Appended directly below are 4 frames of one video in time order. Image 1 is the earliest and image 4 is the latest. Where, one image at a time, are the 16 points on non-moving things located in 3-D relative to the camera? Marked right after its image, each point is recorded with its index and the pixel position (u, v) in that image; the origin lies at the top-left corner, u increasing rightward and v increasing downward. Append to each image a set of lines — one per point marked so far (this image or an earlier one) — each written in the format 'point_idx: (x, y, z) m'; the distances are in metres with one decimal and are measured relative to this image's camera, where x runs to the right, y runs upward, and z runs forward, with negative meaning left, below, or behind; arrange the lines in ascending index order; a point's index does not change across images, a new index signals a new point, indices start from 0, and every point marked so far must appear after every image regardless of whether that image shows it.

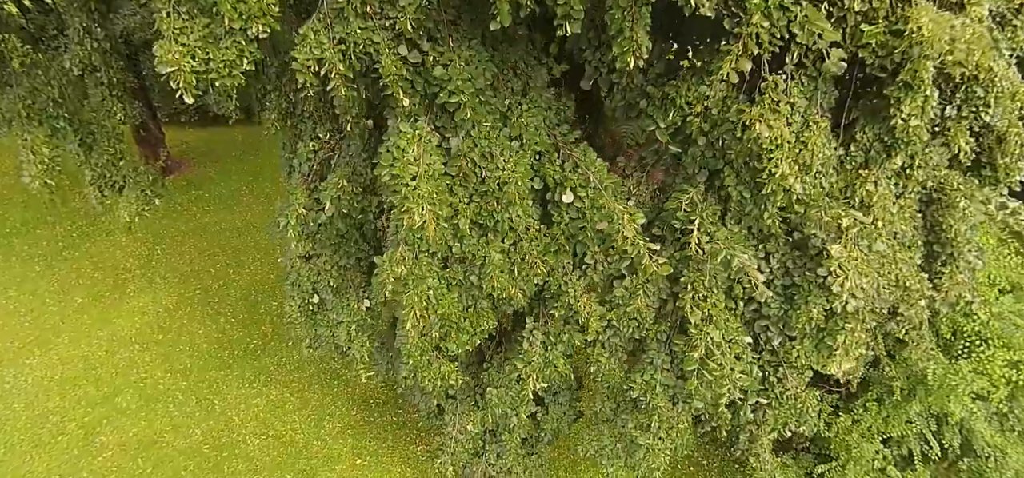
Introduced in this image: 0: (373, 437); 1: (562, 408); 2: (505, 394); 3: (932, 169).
0: (-1.5, -2.1, +5.8) m
1: (+0.4, -1.4, +4.3) m
2: (-0.1, -1.2, +4.0) m
3: (+2.5, +0.4, +3.2) m
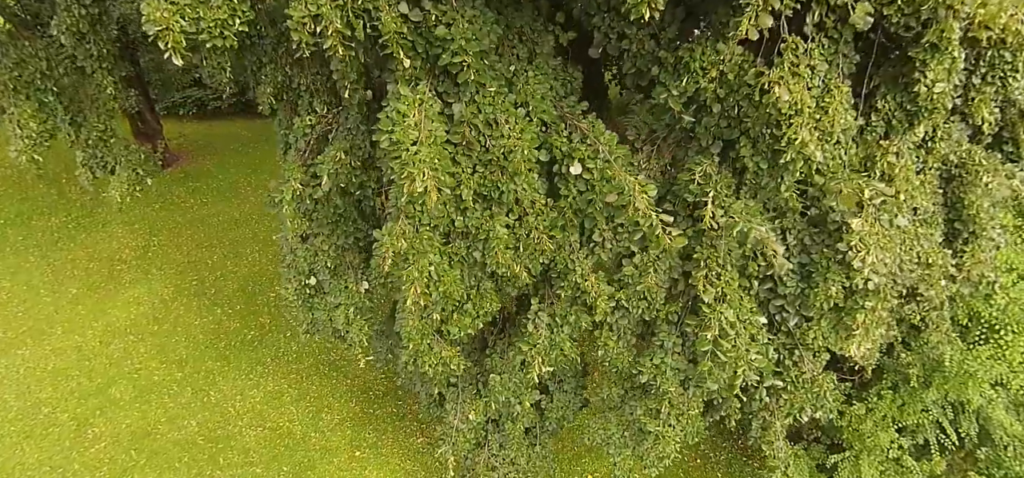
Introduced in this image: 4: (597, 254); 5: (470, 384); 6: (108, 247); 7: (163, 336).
0: (-1.5, -2.0, +5.7) m
1: (+0.4, -1.2, +4.2) m
2: (0.0, -1.0, +3.9) m
3: (+2.5, +0.6, +3.1) m
4: (+0.5, -0.1, +3.1) m
5: (-0.3, -1.2, +4.3) m
6: (-5.9, -0.1, +7.9) m
7: (-4.2, -1.2, +6.5) m
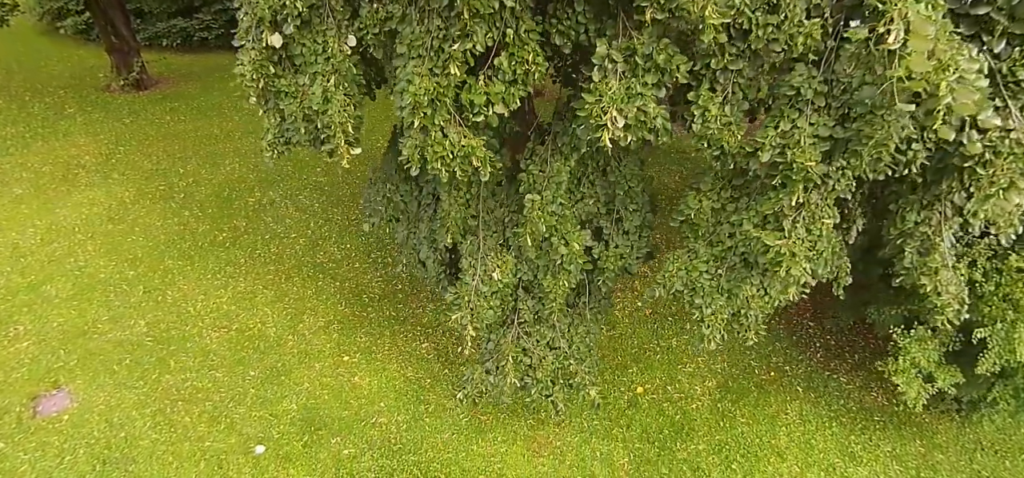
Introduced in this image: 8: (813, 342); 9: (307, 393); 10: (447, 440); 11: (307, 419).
0: (-1.2, -0.8, +4.5) m
1: (+0.7, 0.0, +3.1) m
2: (+0.2, +0.2, +2.8) m
3: (+2.8, +1.8, +2.0) m
4: (+0.7, +1.1, +2.0) m
5: (-0.1, +0.1, +3.2) m
6: (-5.7, +1.1, +6.9) m
7: (-4.0, 0.0, +5.5) m
8: (+2.6, -0.9, +4.8) m
9: (-1.5, -1.2, +4.1) m
10: (-0.5, -1.4, +3.8) m
11: (-1.5, -1.3, +3.9) m
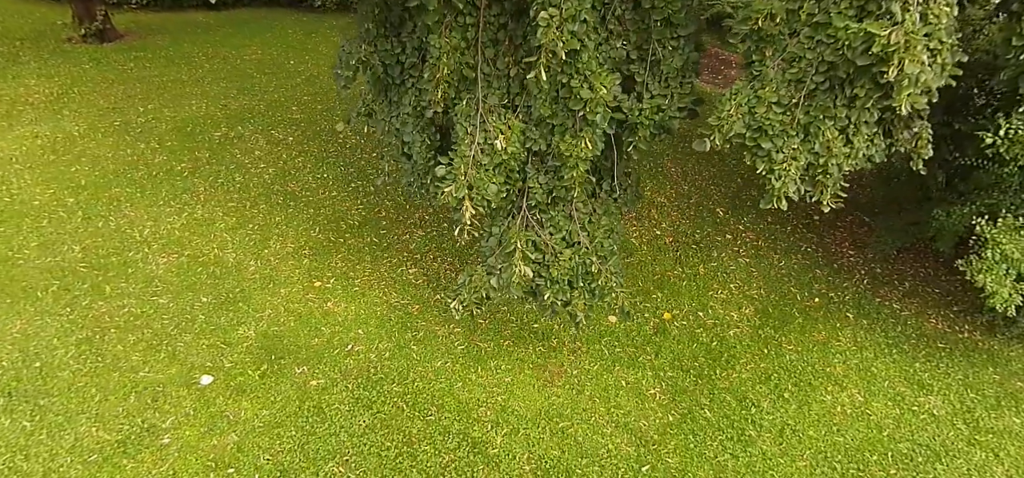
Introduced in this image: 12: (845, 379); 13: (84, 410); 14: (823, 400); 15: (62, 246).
0: (-1.2, -0.1, +3.9) m
1: (+0.7, +0.7, +2.5) m
2: (+0.2, +0.9, +2.2) m
3: (+2.8, +2.5, +1.5) m
4: (+0.8, +1.8, +1.4) m
5: (-0.1, +0.7, +2.6) m
6: (-5.7, +1.6, +6.2) m
7: (-4.0, +0.6, +4.7) m
8: (+2.7, -0.2, +4.2) m
9: (-1.5, -0.5, +3.4) m
10: (-0.4, -0.8, +3.1) m
11: (-1.4, -0.6, +3.2) m
12: (+2.0, -0.8, +3.2) m
13: (-2.2, -0.9, +2.8) m
14: (+1.8, -0.9, +3.1) m
15: (-3.2, 0.0, +3.8) m
